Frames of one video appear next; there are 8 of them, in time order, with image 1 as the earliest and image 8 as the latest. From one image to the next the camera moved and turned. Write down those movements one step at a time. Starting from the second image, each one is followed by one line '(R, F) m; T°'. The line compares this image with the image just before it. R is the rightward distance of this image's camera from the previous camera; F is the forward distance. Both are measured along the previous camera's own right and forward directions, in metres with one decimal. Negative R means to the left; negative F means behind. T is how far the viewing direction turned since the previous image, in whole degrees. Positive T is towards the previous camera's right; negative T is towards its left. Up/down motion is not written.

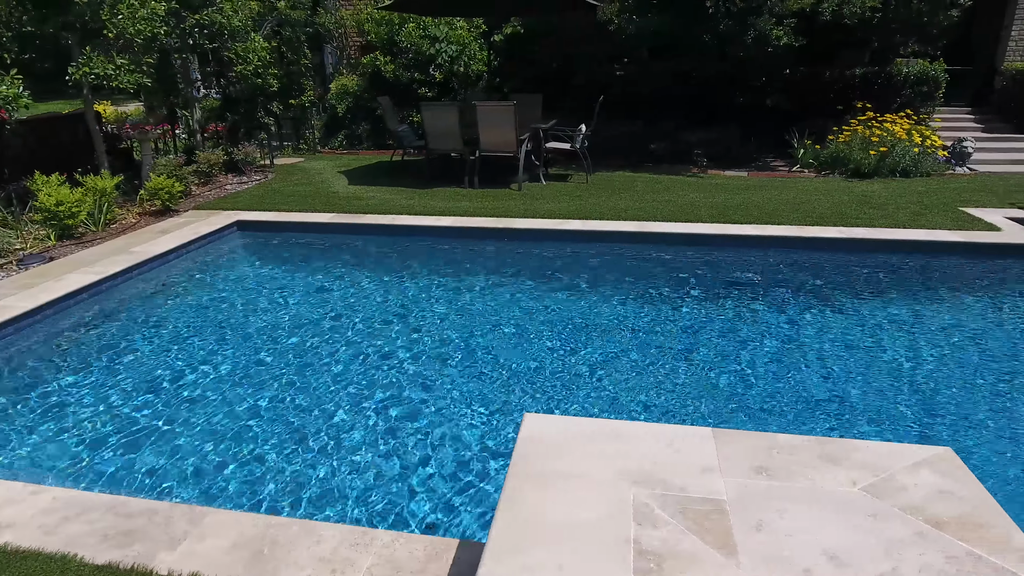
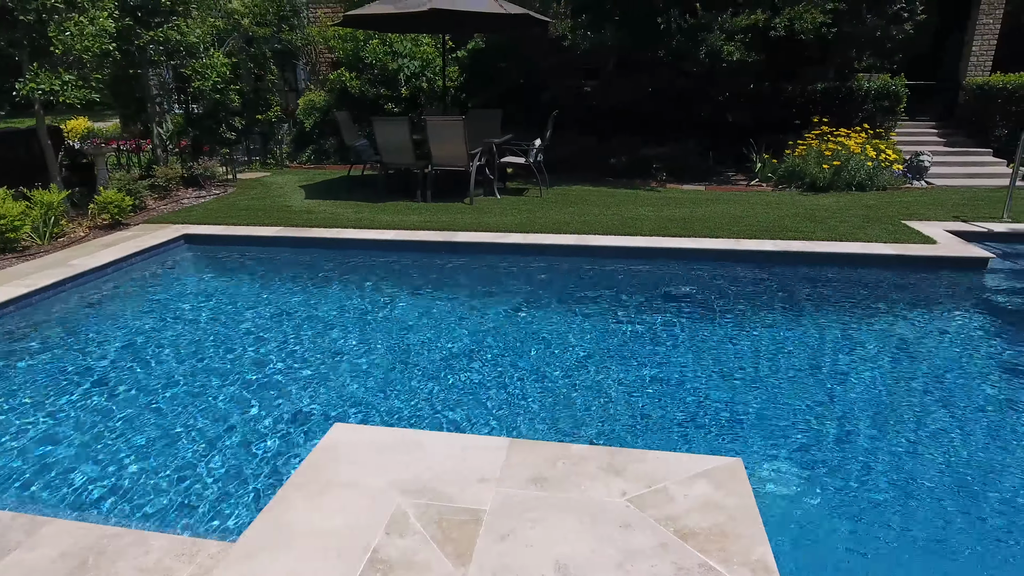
(+0.7, 0.0) m; 0°
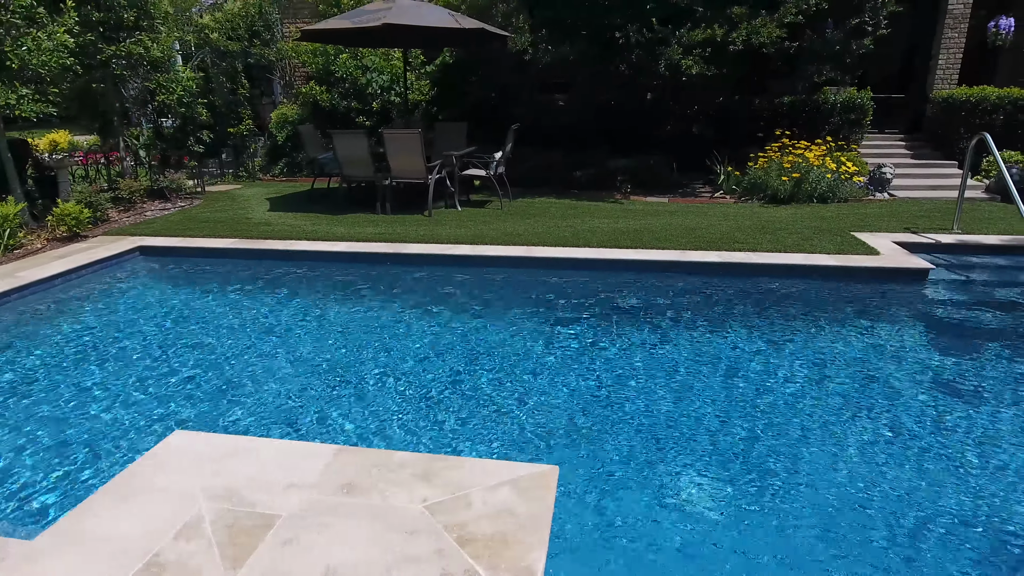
(+0.6, 0.0) m; 0°
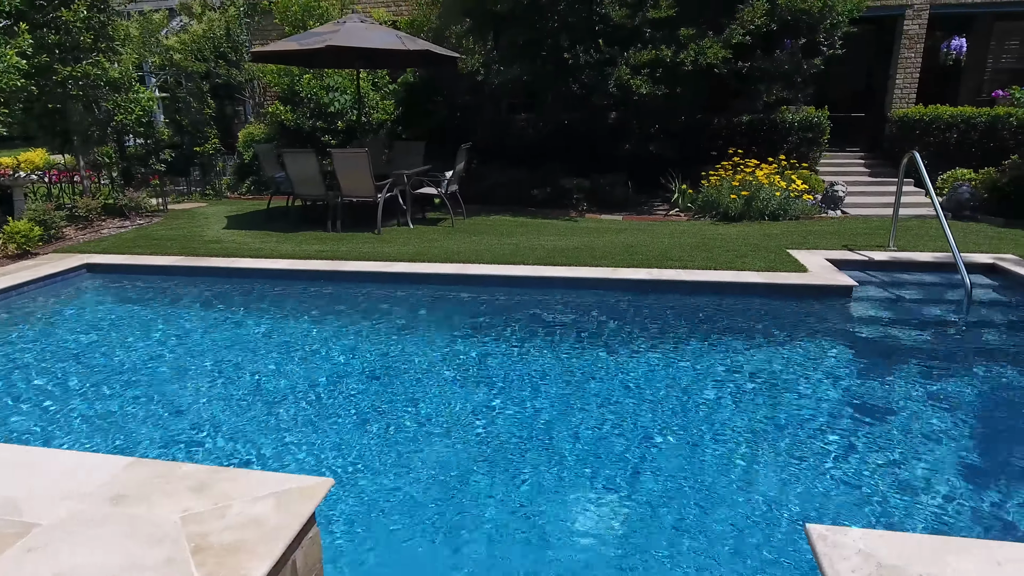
(+0.7, -0.1) m; 0°
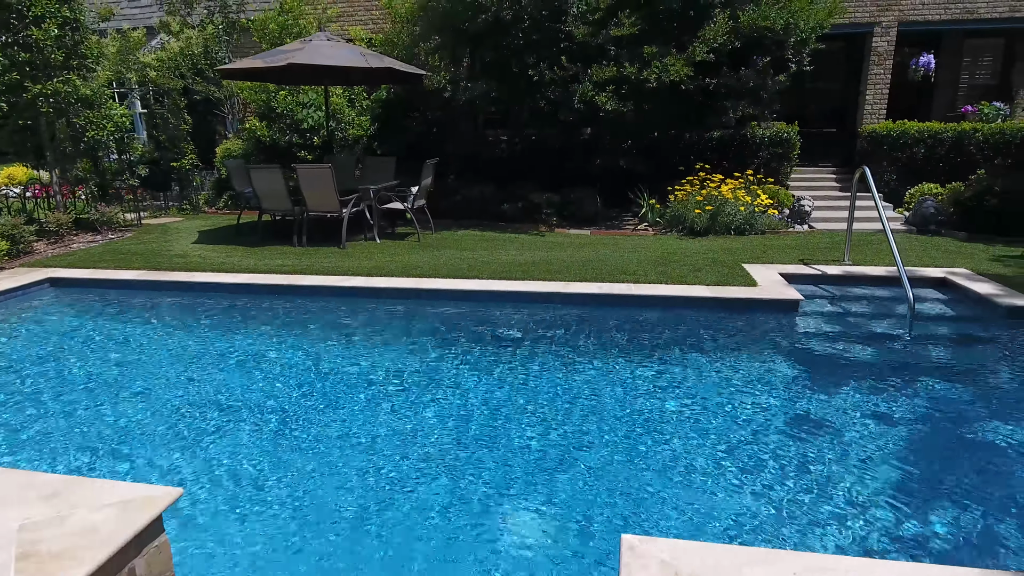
(+0.5, 0.0) m; 0°
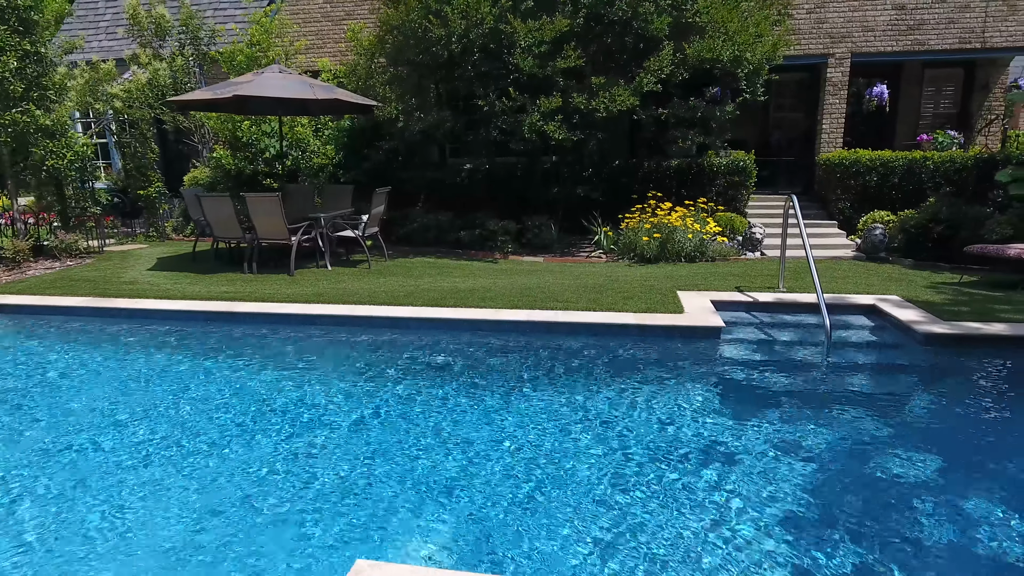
(+0.7, -0.1) m; 0°
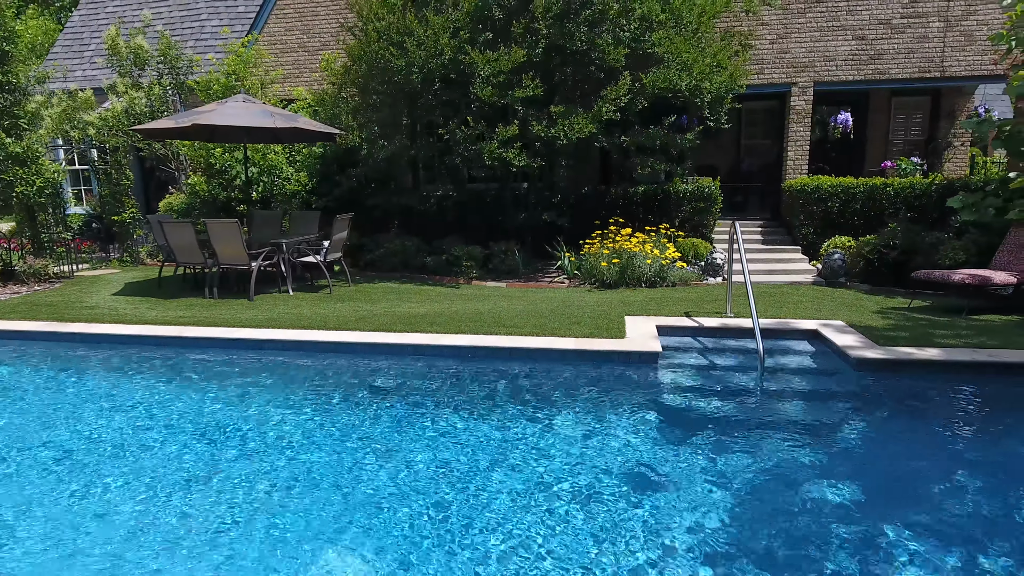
(+0.6, -0.1) m; 0°
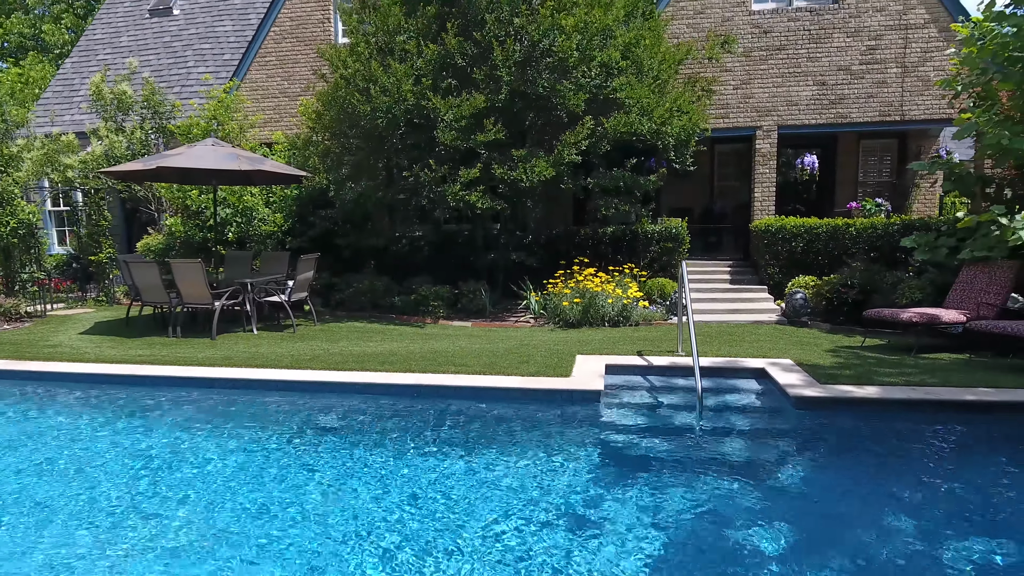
(+0.6, -0.1) m; 0°
